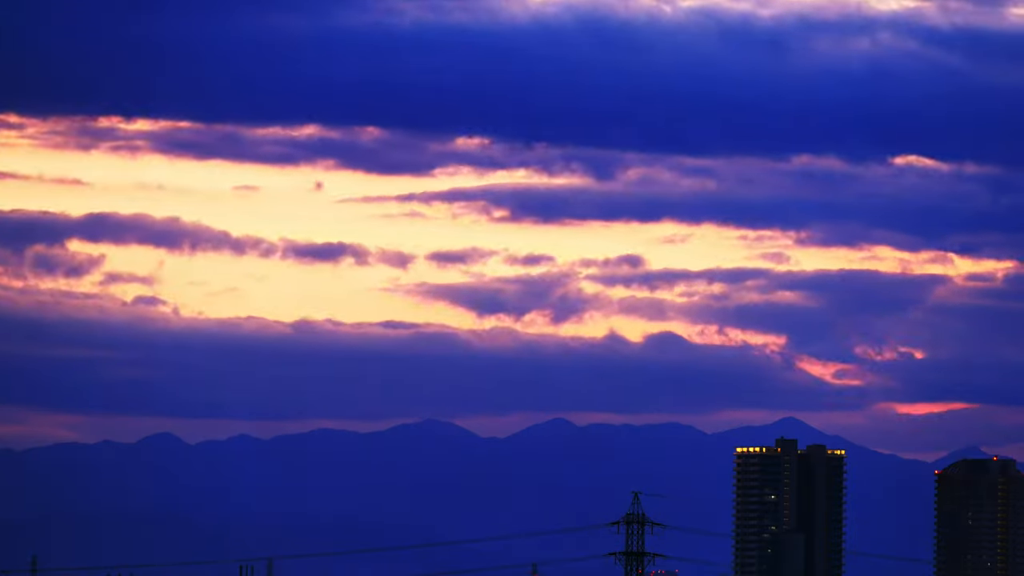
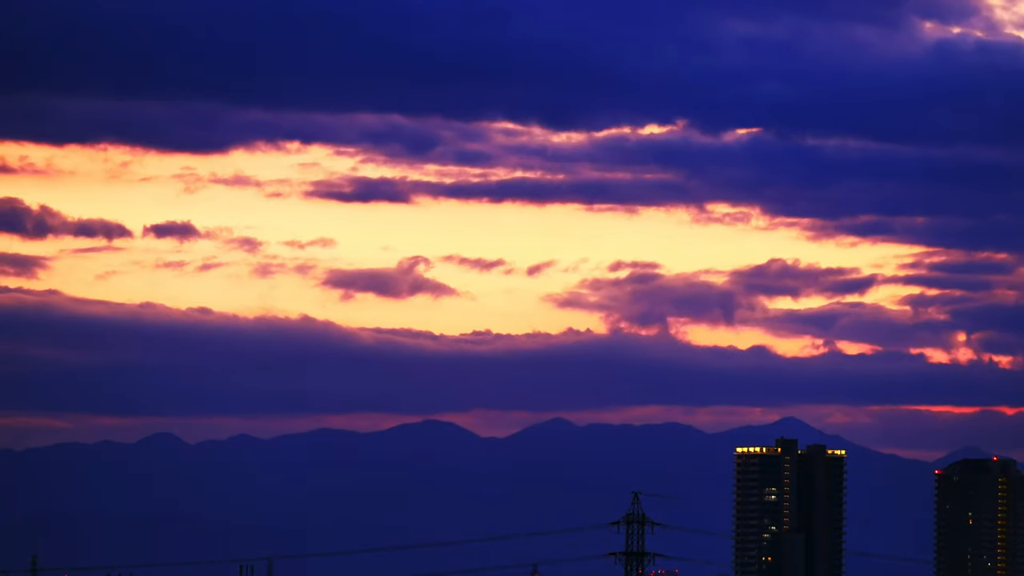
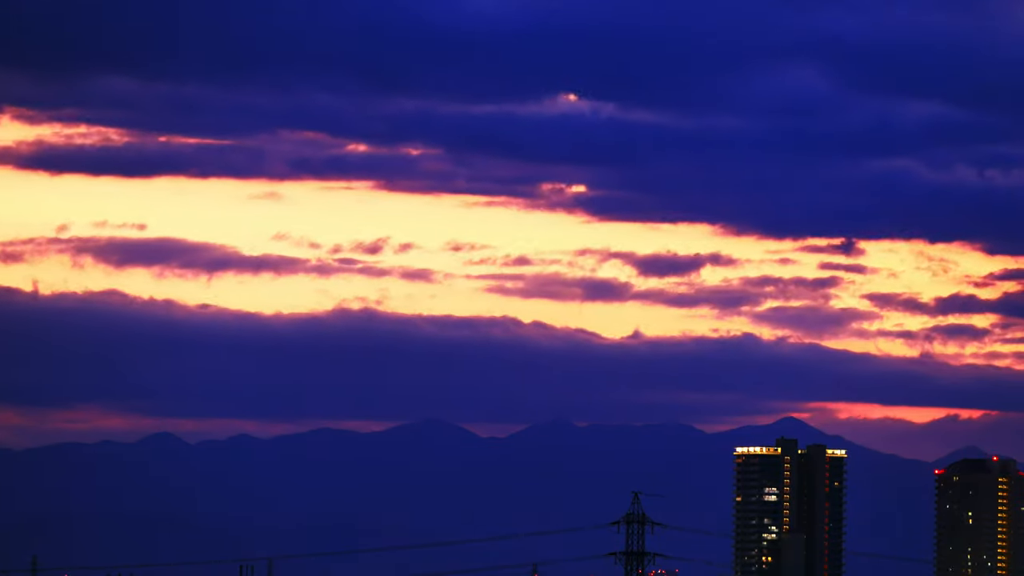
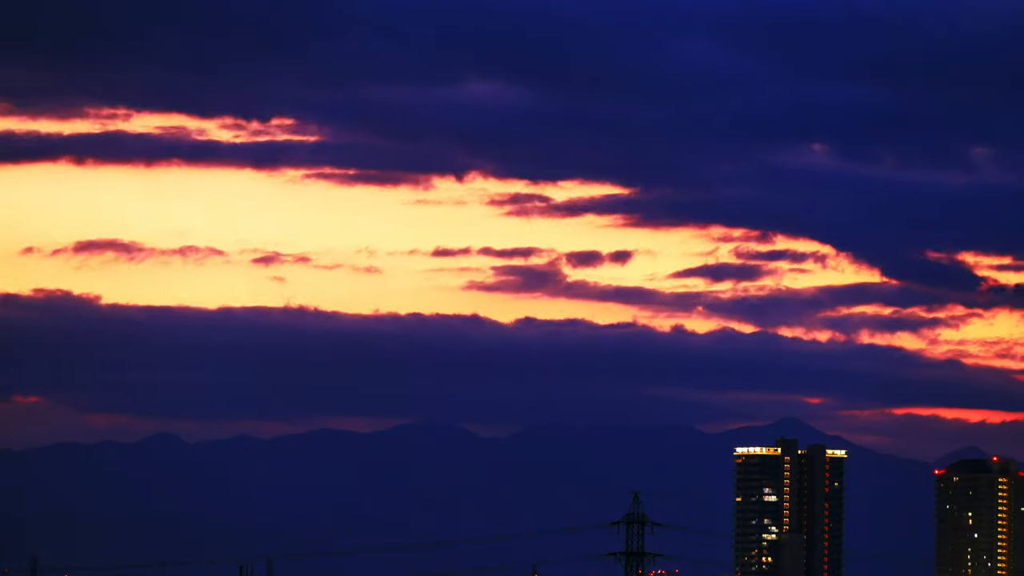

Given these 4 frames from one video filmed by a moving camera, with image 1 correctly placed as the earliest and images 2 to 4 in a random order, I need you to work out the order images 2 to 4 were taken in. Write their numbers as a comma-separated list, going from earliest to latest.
2, 3, 4
